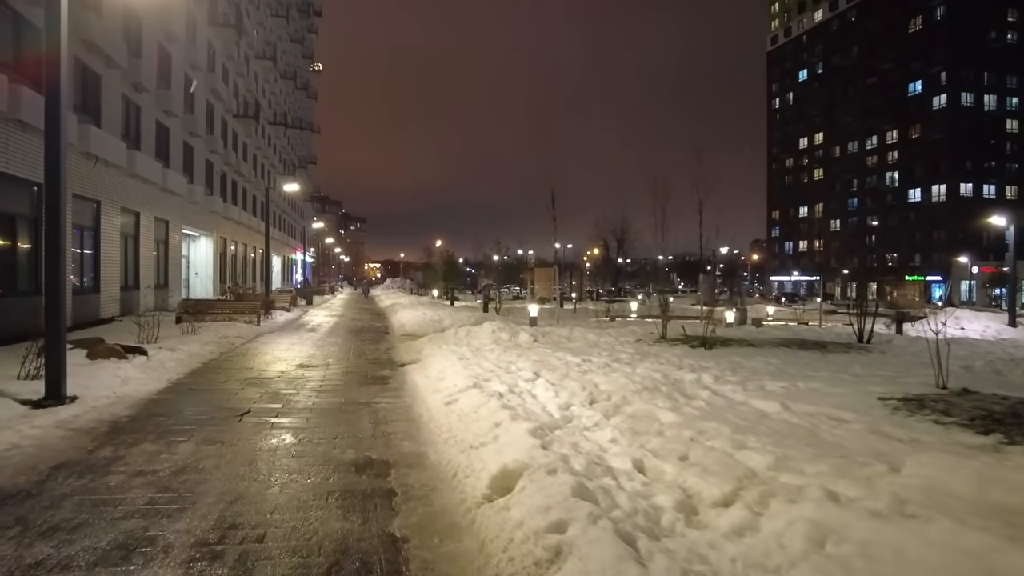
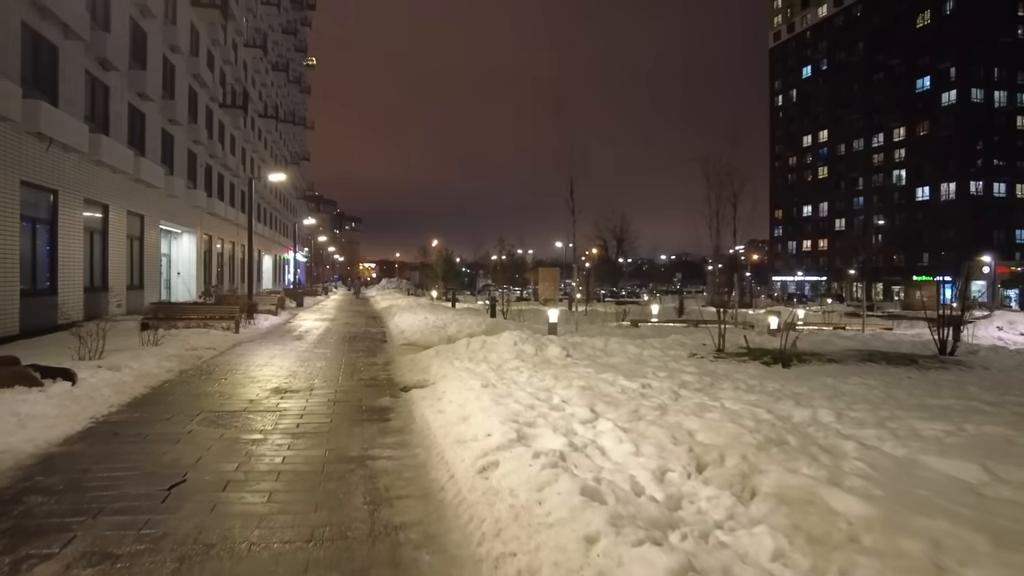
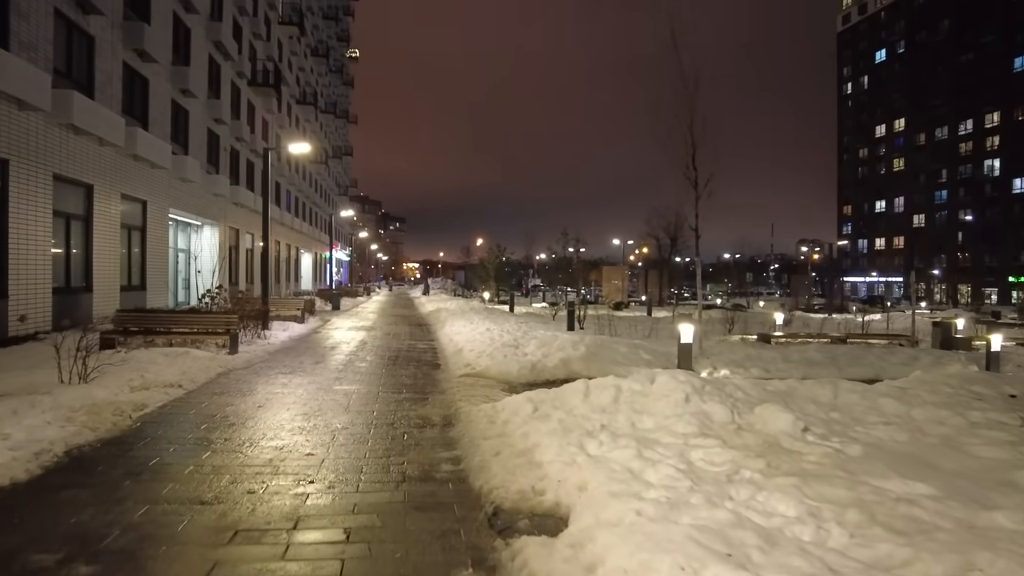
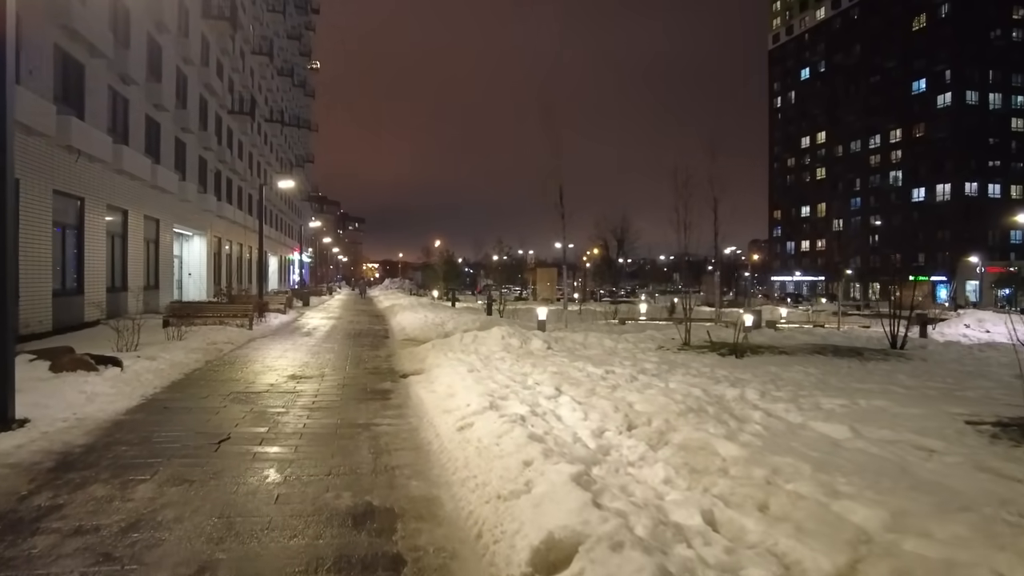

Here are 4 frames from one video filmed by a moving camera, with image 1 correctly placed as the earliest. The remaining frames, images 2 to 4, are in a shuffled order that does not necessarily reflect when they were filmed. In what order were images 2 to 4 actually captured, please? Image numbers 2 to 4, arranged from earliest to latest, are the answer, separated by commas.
4, 2, 3
